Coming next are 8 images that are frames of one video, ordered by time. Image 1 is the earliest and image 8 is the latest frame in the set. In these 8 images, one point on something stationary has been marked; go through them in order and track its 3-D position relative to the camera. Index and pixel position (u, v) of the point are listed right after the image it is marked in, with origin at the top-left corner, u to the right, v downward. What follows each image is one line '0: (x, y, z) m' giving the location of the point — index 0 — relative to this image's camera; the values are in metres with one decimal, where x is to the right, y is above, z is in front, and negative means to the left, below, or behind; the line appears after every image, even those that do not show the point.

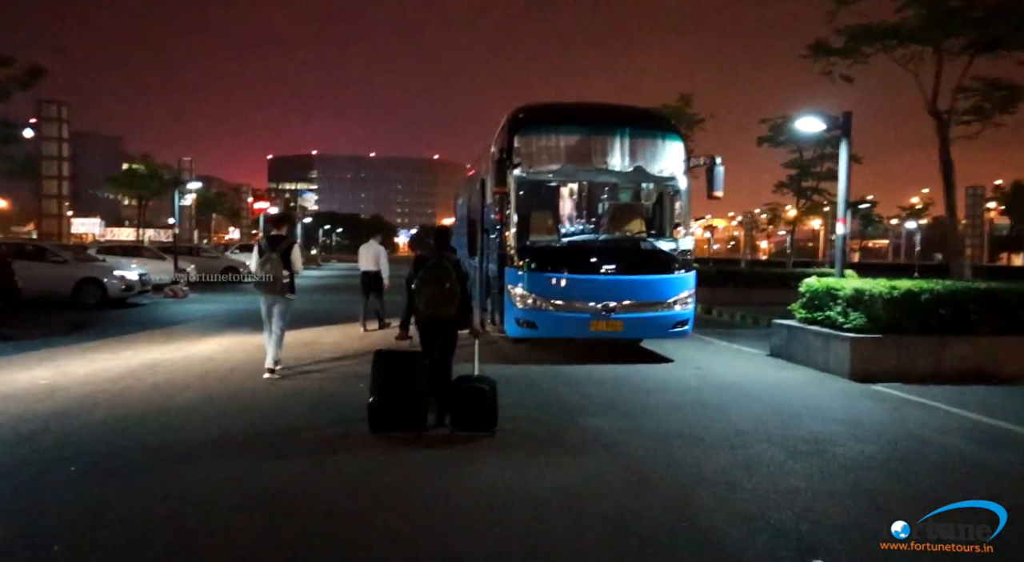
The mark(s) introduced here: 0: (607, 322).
0: (+1.4, -0.6, +10.2) m
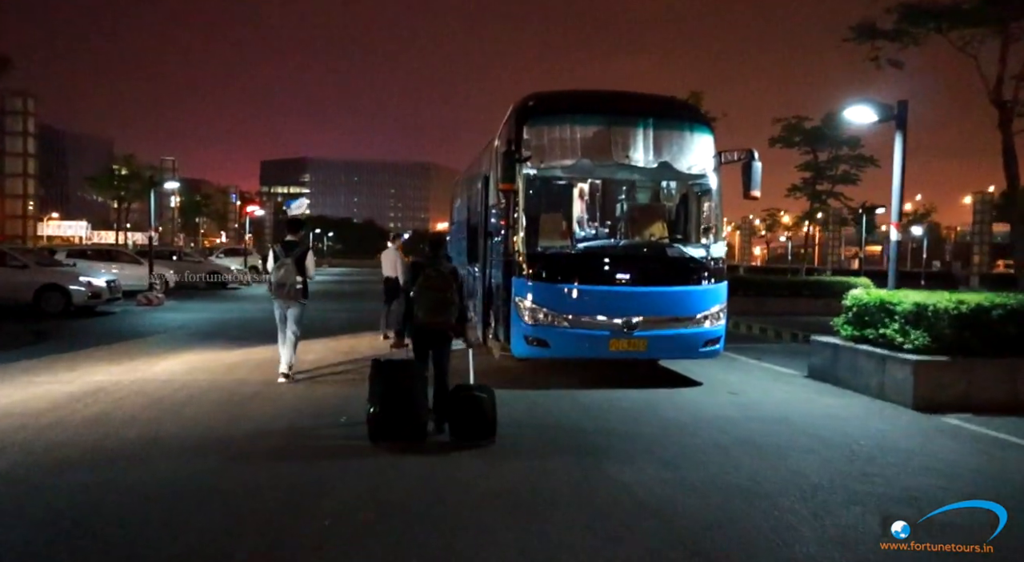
0: (+1.5, -0.8, +8.9) m
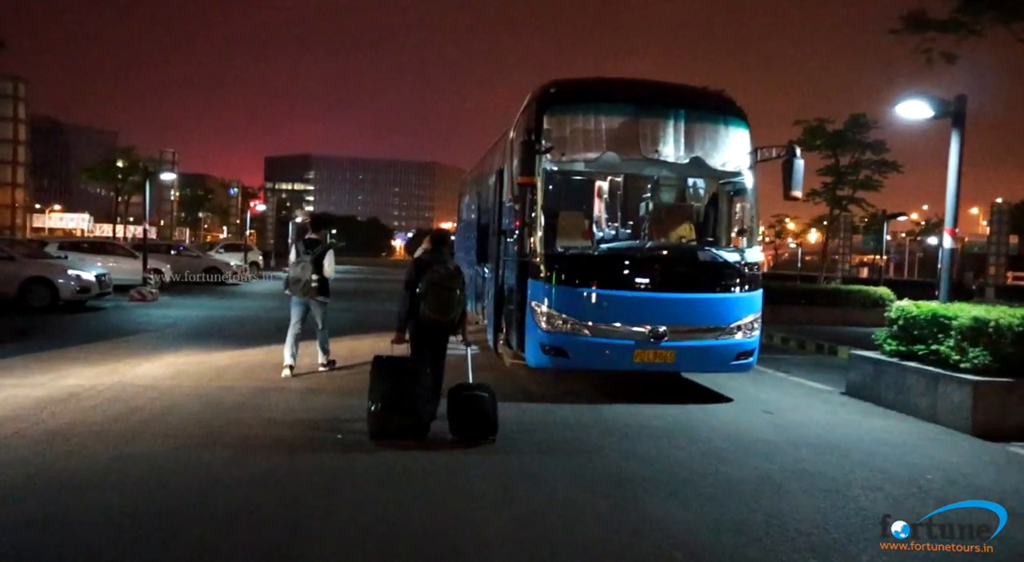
0: (+1.7, -0.8, +8.1) m
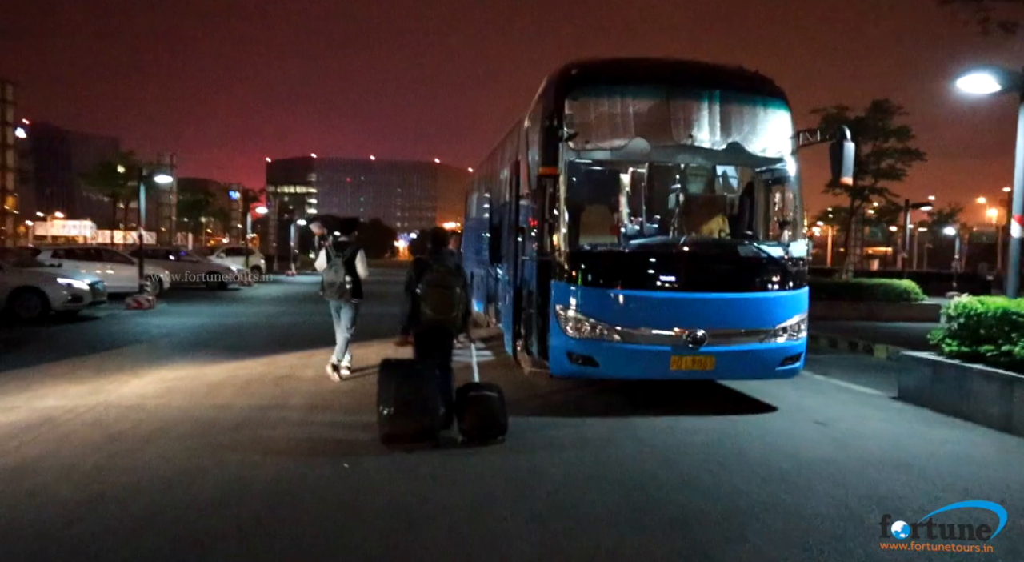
0: (+1.9, -0.8, +7.3) m
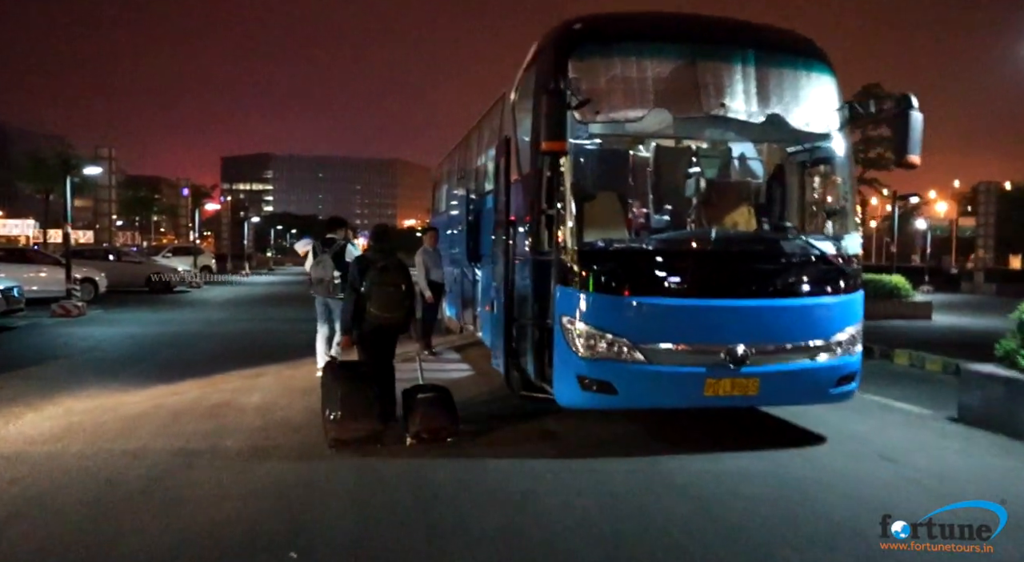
0: (+1.9, -0.9, +5.9) m
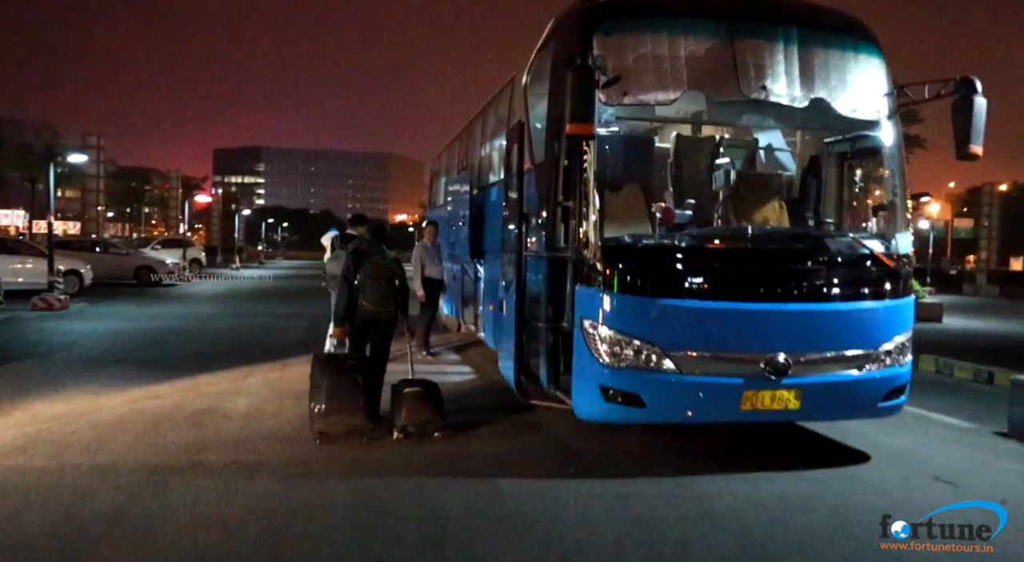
0: (+2.0, -0.9, +5.3) m
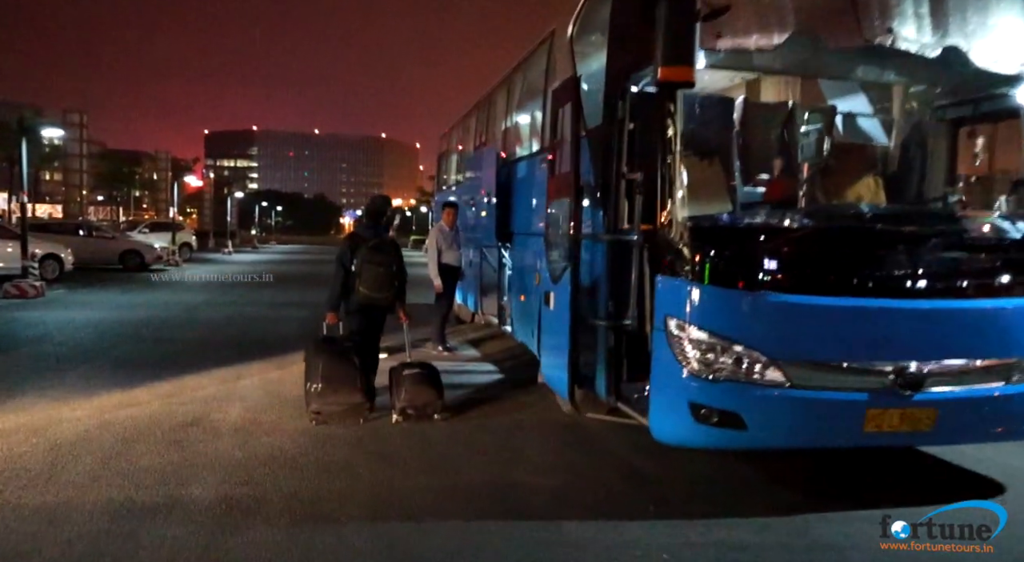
0: (+2.4, -0.8, +4.3) m
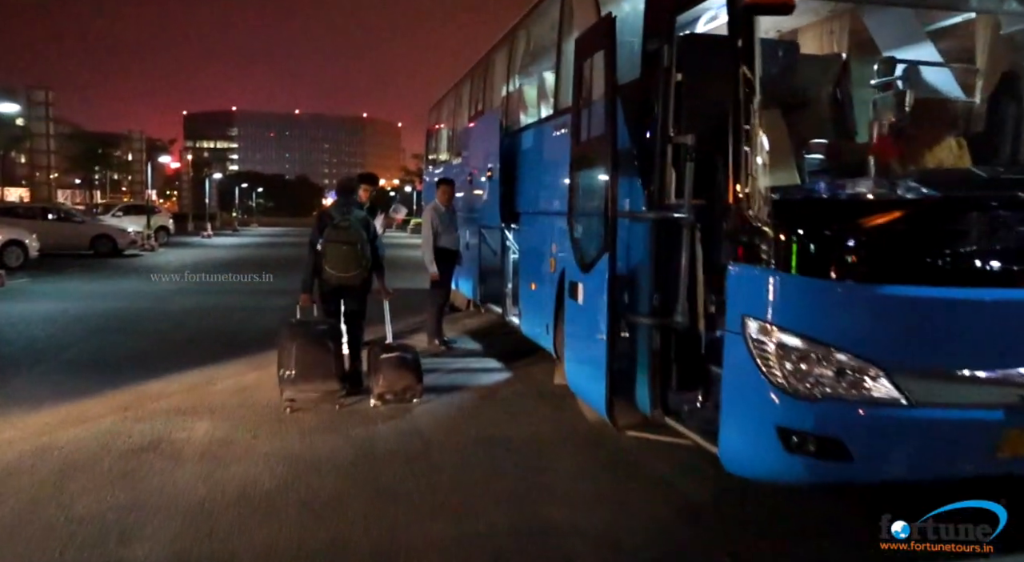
0: (+2.6, -0.7, +3.4) m
